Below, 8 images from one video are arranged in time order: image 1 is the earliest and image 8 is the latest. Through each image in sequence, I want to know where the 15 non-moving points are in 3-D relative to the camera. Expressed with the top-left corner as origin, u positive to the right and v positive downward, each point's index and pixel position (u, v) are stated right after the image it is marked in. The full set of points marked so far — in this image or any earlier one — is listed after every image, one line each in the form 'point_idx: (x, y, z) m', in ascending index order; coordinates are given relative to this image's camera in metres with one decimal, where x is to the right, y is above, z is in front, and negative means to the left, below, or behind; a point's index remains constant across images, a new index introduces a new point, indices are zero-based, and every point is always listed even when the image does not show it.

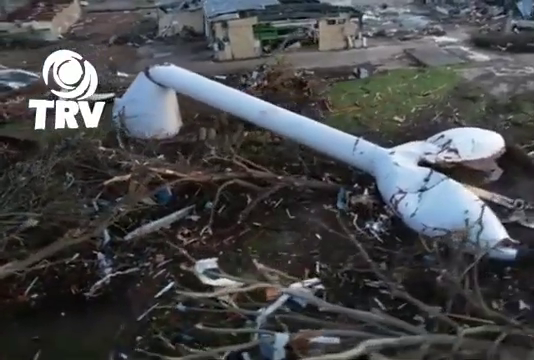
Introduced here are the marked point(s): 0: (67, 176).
0: (-3.7, 0.0, +7.9) m
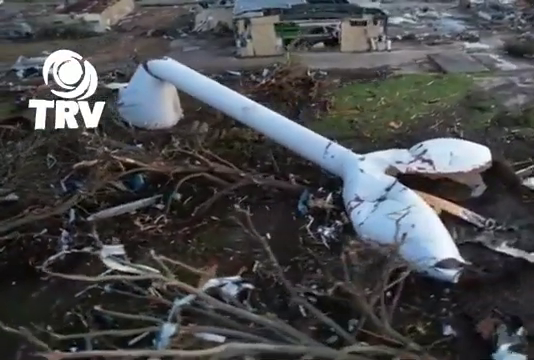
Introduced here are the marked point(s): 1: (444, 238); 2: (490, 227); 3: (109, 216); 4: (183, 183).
0: (-4.3, +0.4, +8.5) m
1: (+2.5, -0.9, +6.3) m
2: (+3.6, -0.8, +7.1) m
3: (-2.8, -0.6, +7.8) m
4: (-1.6, -0.1, +8.3) m
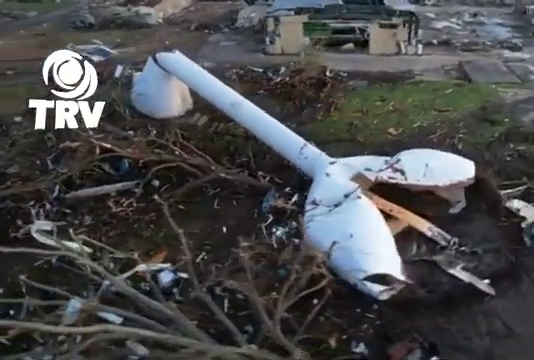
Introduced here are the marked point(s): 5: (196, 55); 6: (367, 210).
0: (-4.6, +0.9, +9.2) m
1: (+1.5, -1.0, +6.0) m
2: (+2.8, -1.1, +6.6) m
3: (-3.4, -0.3, +8.2) m
4: (-2.1, +0.2, +8.6) m
5: (-2.5, +4.5, +15.3) m
6: (+1.4, -0.4, +6.4) m
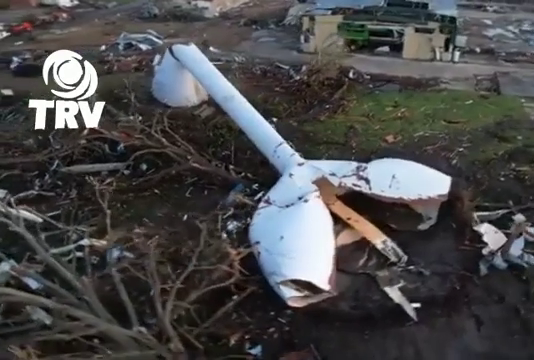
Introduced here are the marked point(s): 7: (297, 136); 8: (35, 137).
0: (-4.8, +1.5, +10.0) m
1: (+0.5, -1.0, +5.8) m
2: (+1.9, -1.2, +6.1) m
3: (-3.8, +0.2, +8.8) m
4: (-2.4, +0.5, +9.0) m
5: (-1.2, +4.8, +15.6) m
6: (+0.5, -0.5, +6.2) m
7: (+0.6, +1.0, +9.5) m
8: (-5.2, +1.0, +9.7) m
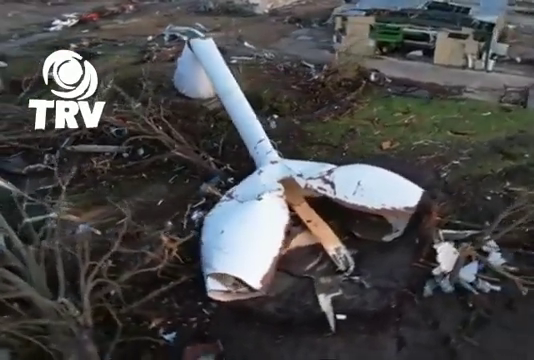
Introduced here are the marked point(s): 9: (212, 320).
0: (-4.6, +2.1, +10.6) m
1: (-0.3, -1.0, +5.7) m
2: (+1.1, -1.3, +5.9) m
3: (-4.0, +0.7, +9.4) m
4: (-2.6, +0.8, +9.3) m
5: (0.0, +4.9, +15.6) m
6: (-0.2, -0.4, +6.2) m
7: (+0.6, +1.0, +9.3) m
8: (-5.2, +1.6, +10.4) m
9: (-0.7, -1.7, +5.3) m
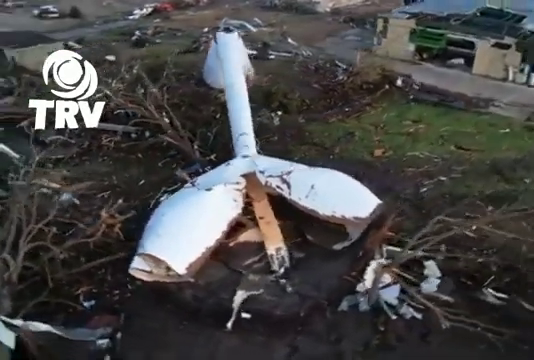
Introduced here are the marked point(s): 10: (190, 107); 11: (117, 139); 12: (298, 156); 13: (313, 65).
0: (-4.2, +2.7, +11.4) m
1: (-1.2, -0.8, +5.8) m
2: (+0.1, -1.3, +5.8) m
3: (-4.0, +1.2, +10.1) m
4: (-2.6, +1.2, +9.7) m
5: (+1.6, +4.9, +15.4) m
6: (-0.9, -0.3, +6.2) m
7: (+0.5, +1.0, +9.2) m
8: (-4.8, +2.3, +11.3) m
9: (-1.8, -1.5, +5.5) m
10: (-1.7, +1.6, +9.9) m
11: (-3.4, +0.9, +9.7) m
12: (+0.6, +0.5, +8.4) m
13: (+1.4, +3.4, +12.9) m
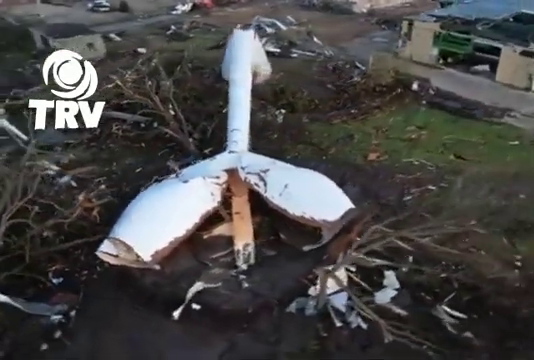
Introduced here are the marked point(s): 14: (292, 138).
0: (-3.8, +3.0, +11.8) m
1: (-1.7, -0.6, +6.0) m
2: (-0.4, -1.2, +5.8) m
3: (-3.8, +1.6, +10.5) m
4: (-2.5, +1.5, +10.0) m
5: (+2.5, +4.8, +15.2) m
6: (-1.3, -0.1, +6.4) m
7: (+0.5, +1.0, +9.2) m
8: (-4.5, +2.7, +11.8) m
9: (-2.3, -1.3, +5.8) m
10: (-1.6, +1.8, +10.0) m
11: (-3.3, +1.2, +10.1) m
12: (+0.5, +0.5, +8.3) m
13: (+1.9, +3.4, +12.7) m
14: (+0.5, +0.9, +9.0) m
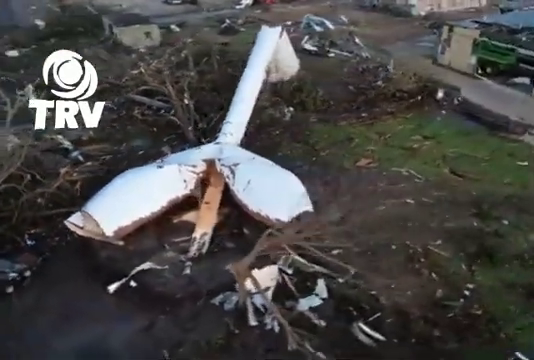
0: (-3.0, +3.5, +12.4) m
1: (-2.2, -0.3, +6.3) m
2: (-1.1, -1.1, +5.9) m
3: (-3.4, +2.1, +11.1) m
4: (-2.2, +1.8, +10.4) m
5: (+3.9, +4.6, +14.8) m
6: (-1.7, +0.1, +6.7) m
7: (+0.6, +1.1, +9.1) m
8: (-3.7, +3.2, +12.4) m
9: (-2.9, -0.9, +6.2) m
10: (-1.3, +2.1, +10.3) m
11: (-3.0, +1.7, +10.6) m
12: (+0.4, +0.5, +8.3) m
13: (+2.8, +3.2, +12.4) m
14: (+0.5, +0.9, +9.0) m
